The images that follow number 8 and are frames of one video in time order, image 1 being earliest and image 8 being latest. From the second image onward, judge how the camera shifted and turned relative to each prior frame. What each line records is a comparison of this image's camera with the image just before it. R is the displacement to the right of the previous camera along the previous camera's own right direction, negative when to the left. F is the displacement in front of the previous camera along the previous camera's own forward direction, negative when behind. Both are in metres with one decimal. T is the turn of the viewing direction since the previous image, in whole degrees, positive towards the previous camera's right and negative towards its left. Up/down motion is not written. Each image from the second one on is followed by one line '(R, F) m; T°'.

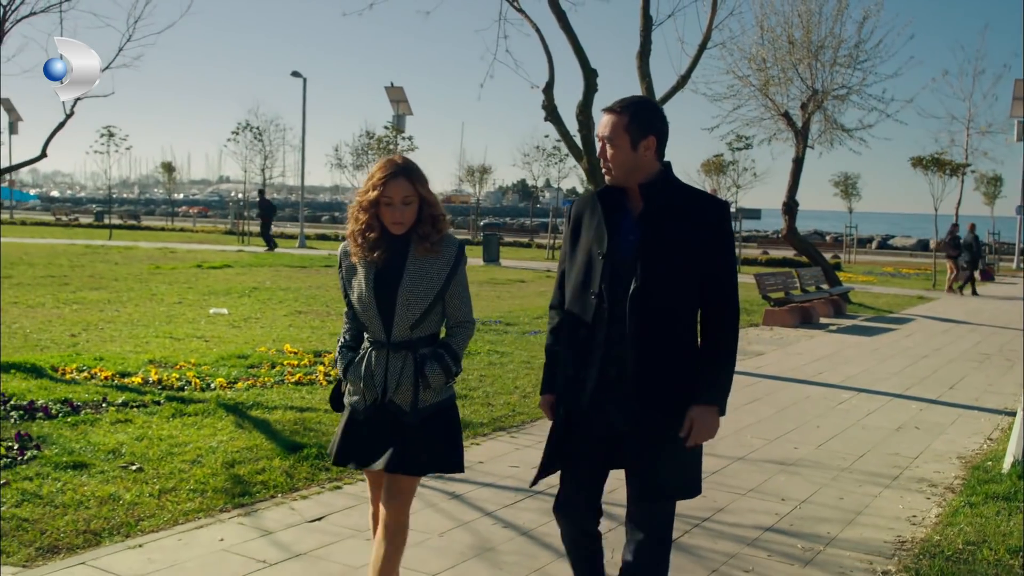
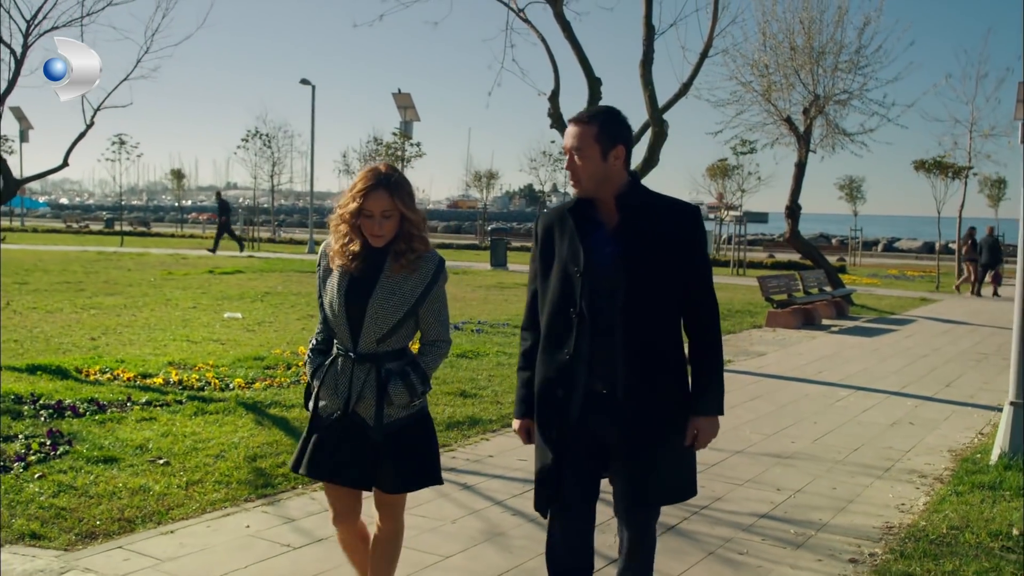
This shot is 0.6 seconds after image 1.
(0.0, -0.3) m; 0°
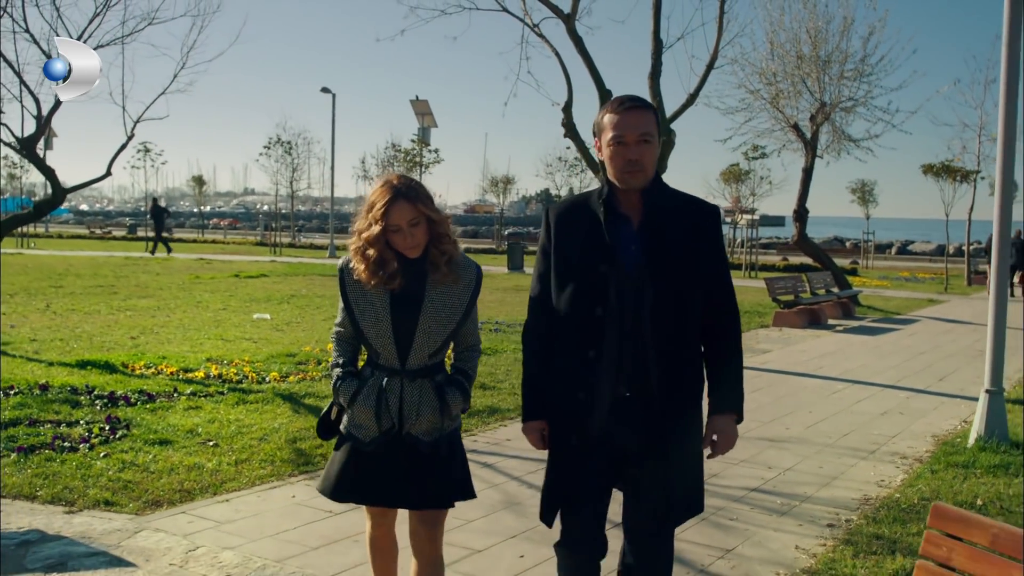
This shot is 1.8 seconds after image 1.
(0.0, -0.6) m; -1°
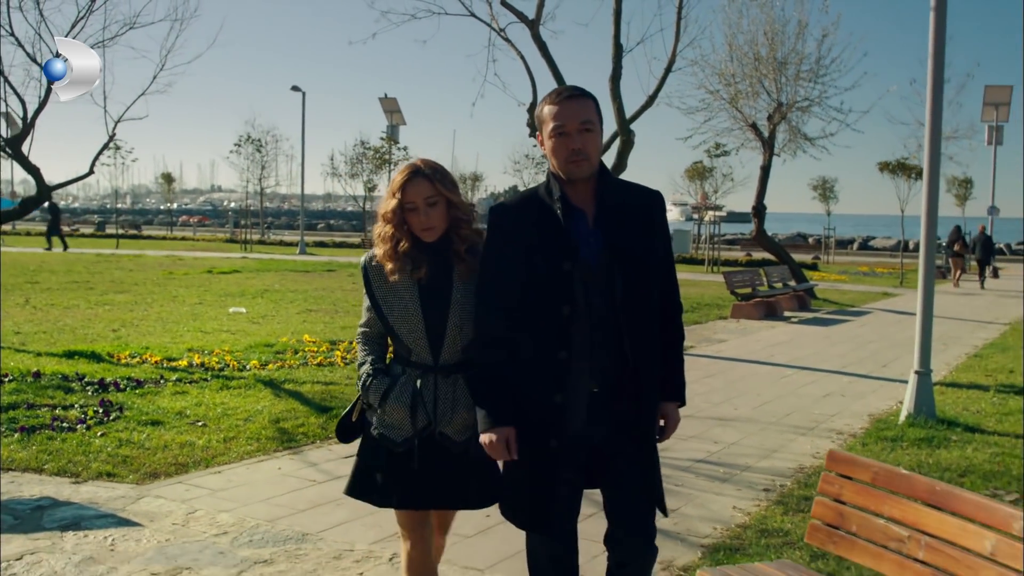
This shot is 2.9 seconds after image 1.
(0.0, -0.5) m; +2°
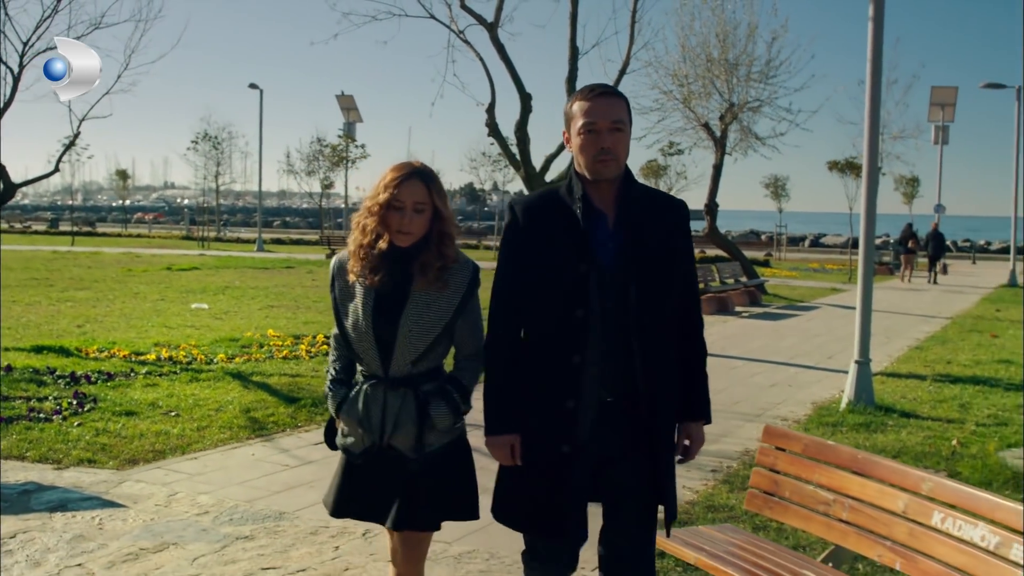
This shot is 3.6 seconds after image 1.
(0.0, -0.3) m; +2°
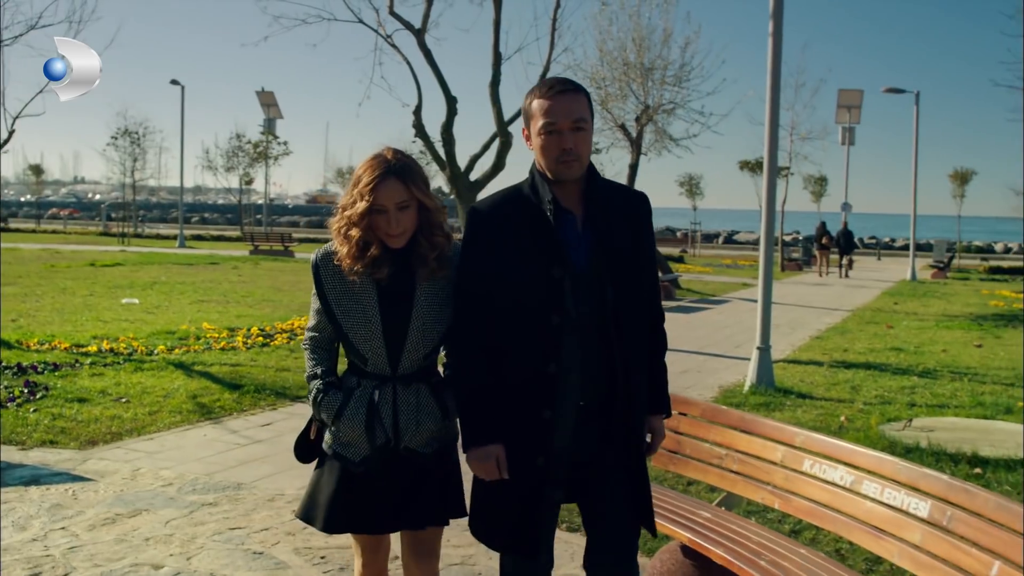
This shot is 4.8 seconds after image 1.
(-0.1, -0.6) m; +4°
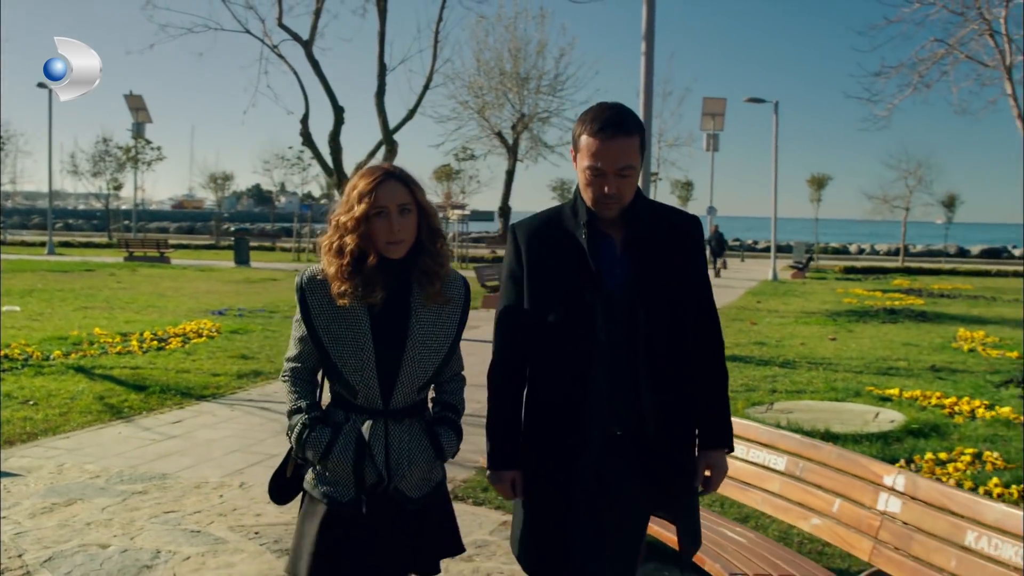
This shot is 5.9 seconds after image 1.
(-0.2, -0.6) m; +6°
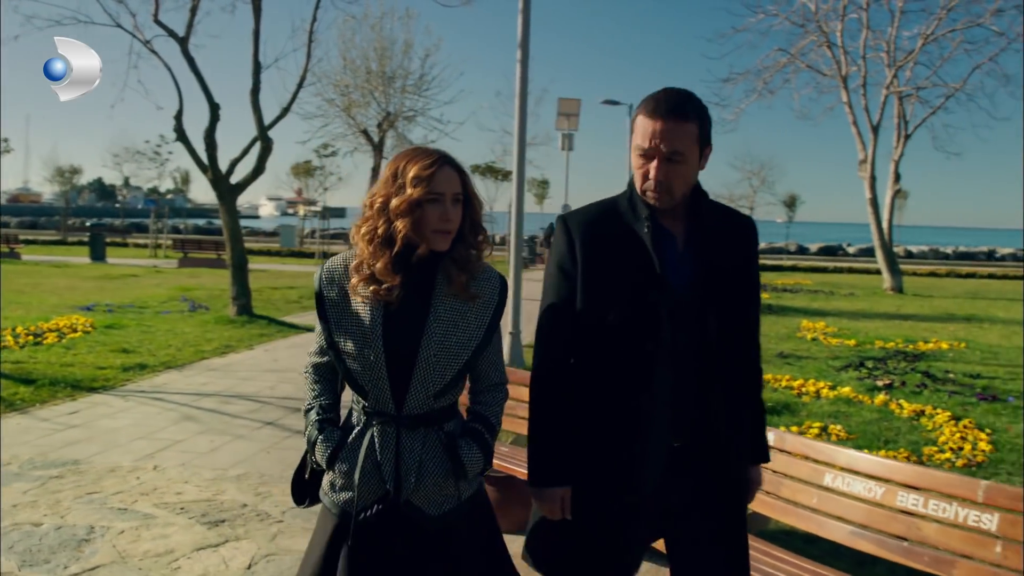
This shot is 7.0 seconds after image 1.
(-0.3, -0.5) m; +7°
